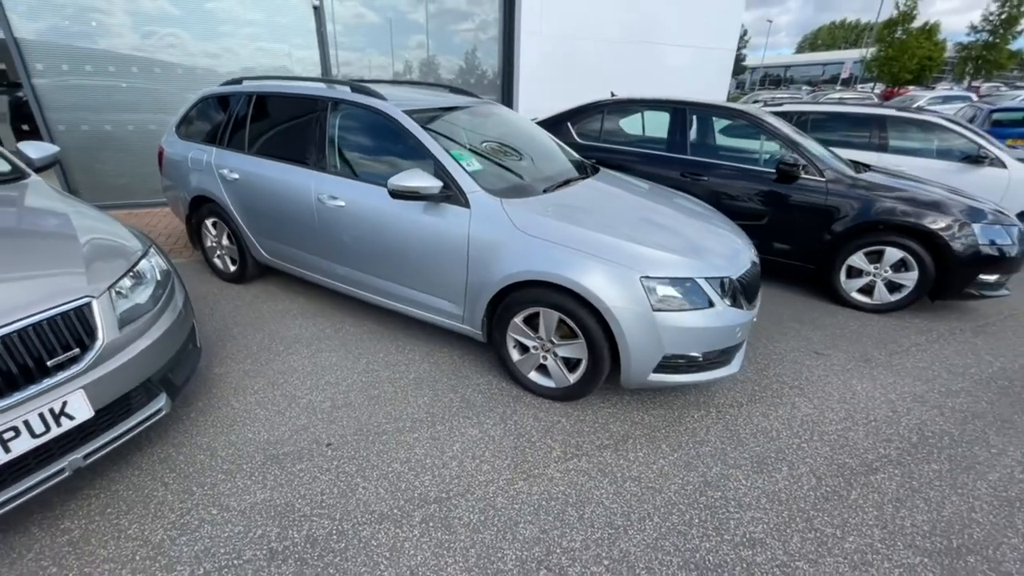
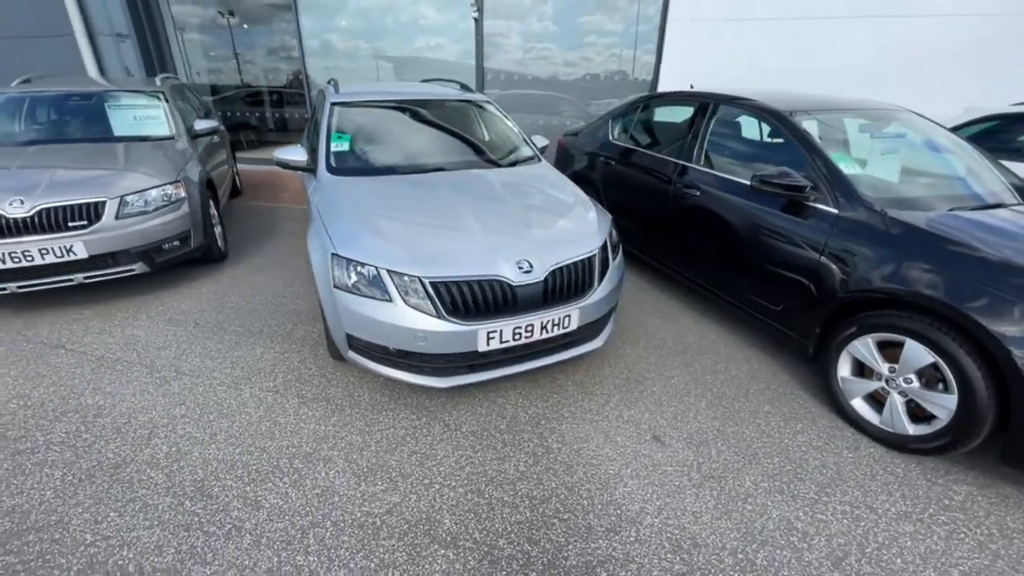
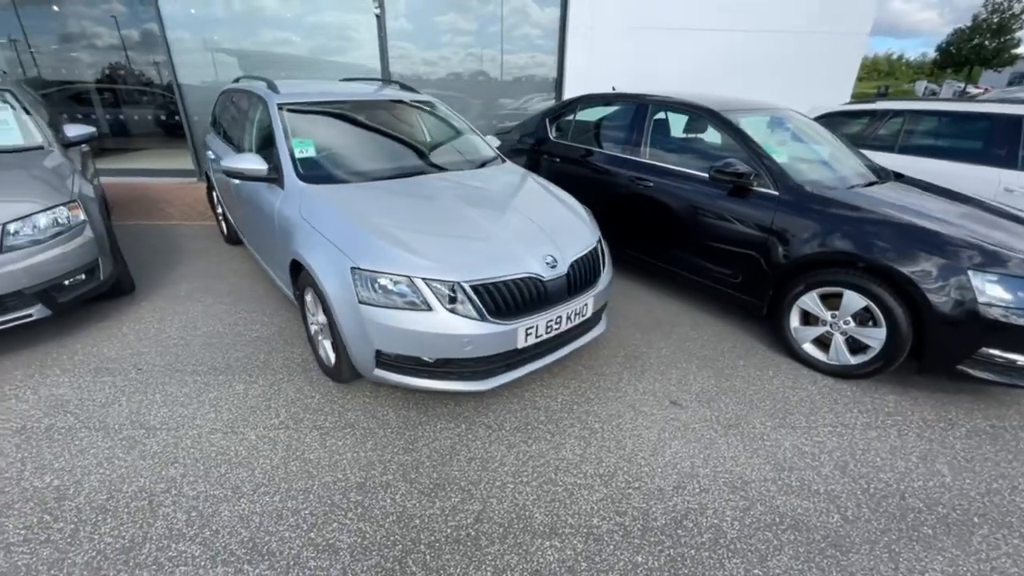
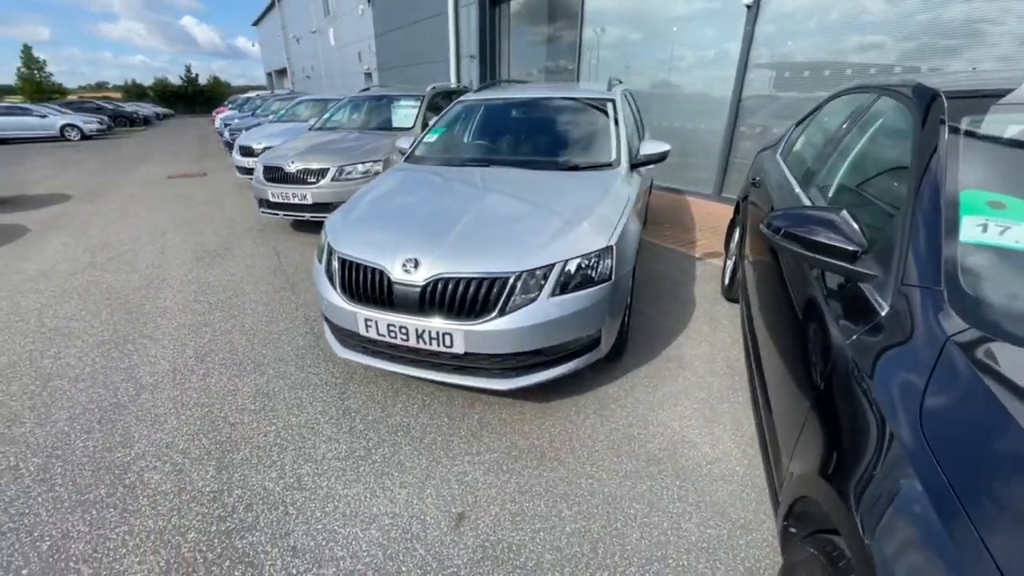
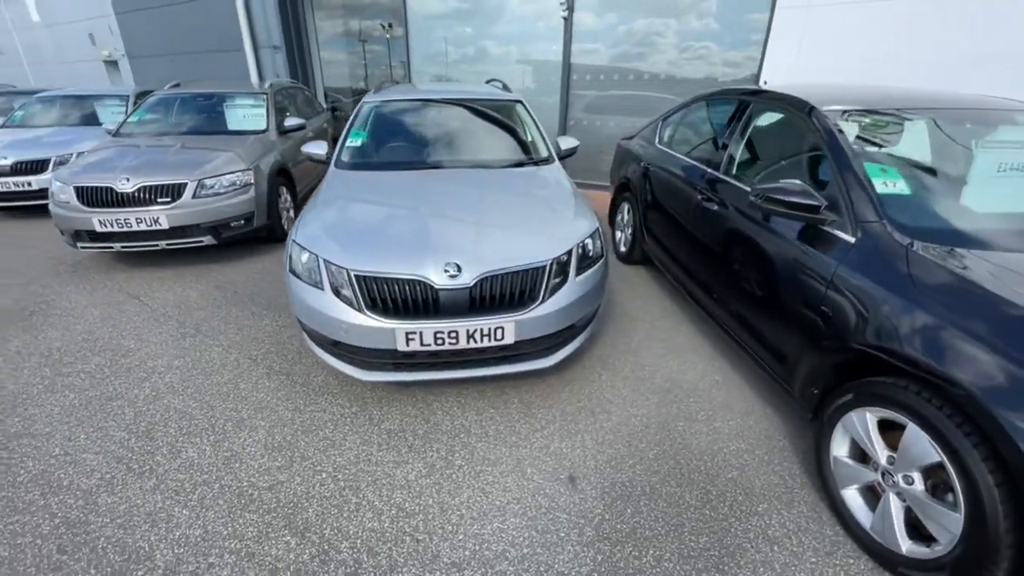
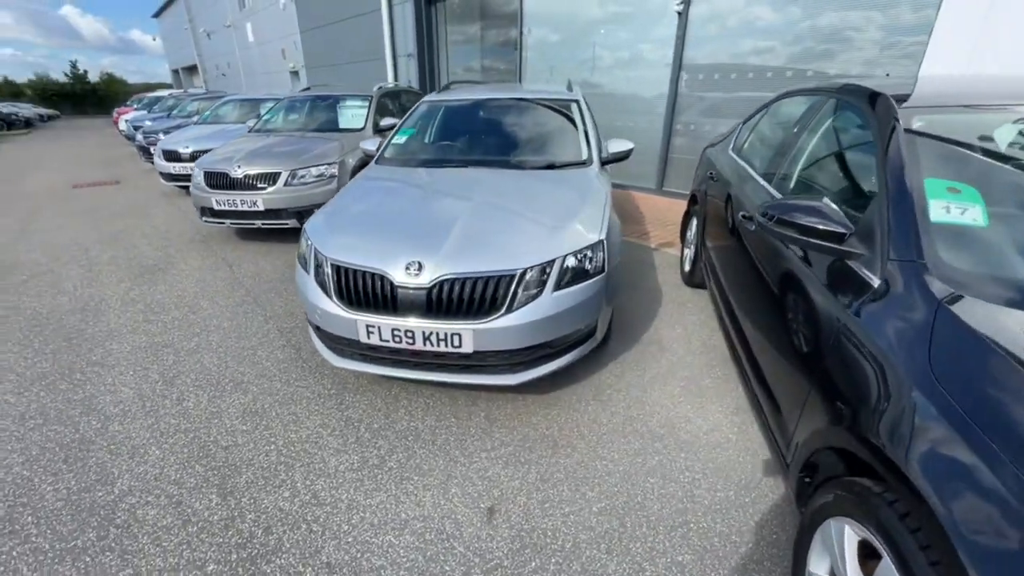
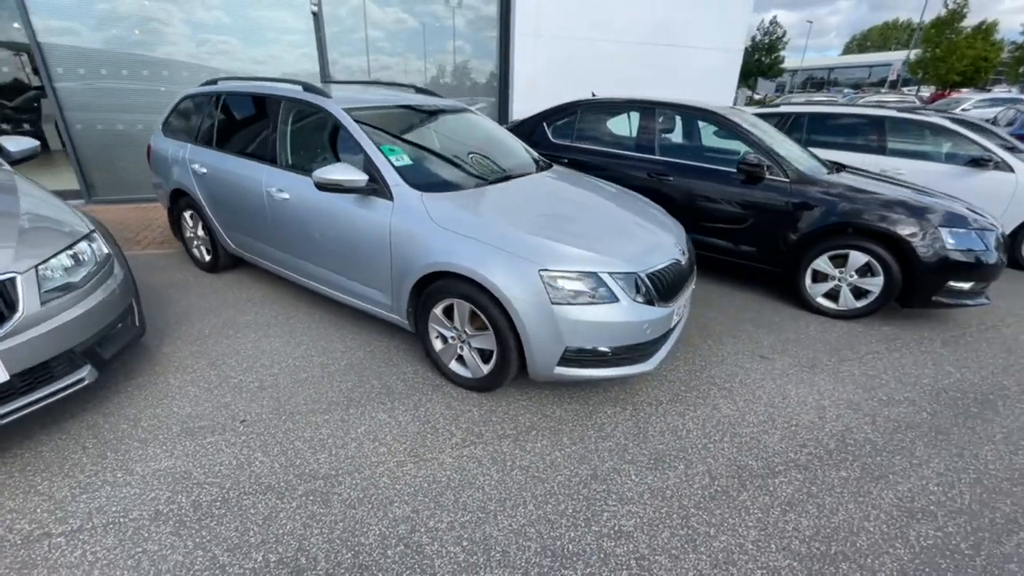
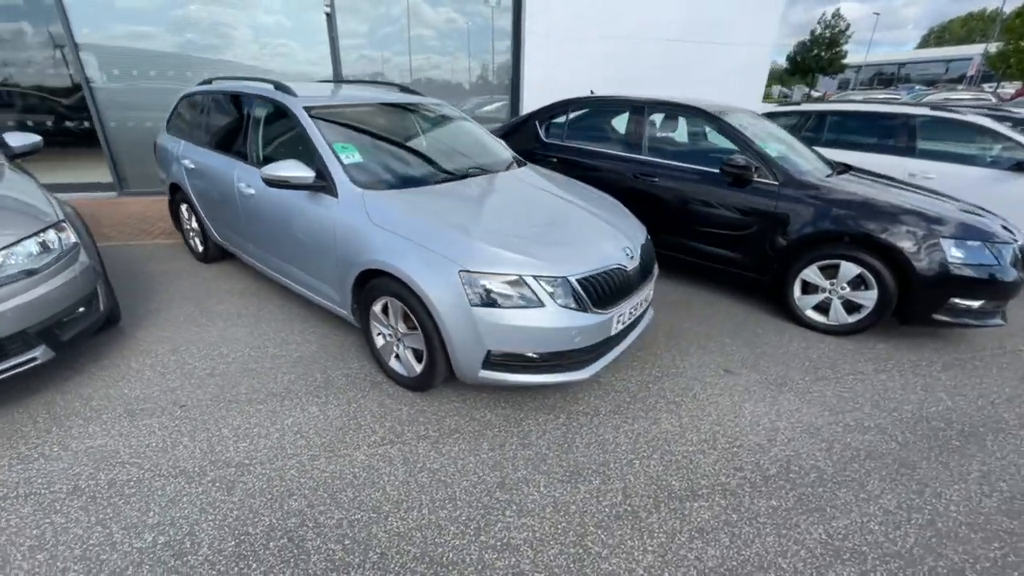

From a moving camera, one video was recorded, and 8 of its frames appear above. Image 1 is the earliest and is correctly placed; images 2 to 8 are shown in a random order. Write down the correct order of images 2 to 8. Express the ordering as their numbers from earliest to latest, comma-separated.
7, 8, 3, 2, 5, 6, 4
